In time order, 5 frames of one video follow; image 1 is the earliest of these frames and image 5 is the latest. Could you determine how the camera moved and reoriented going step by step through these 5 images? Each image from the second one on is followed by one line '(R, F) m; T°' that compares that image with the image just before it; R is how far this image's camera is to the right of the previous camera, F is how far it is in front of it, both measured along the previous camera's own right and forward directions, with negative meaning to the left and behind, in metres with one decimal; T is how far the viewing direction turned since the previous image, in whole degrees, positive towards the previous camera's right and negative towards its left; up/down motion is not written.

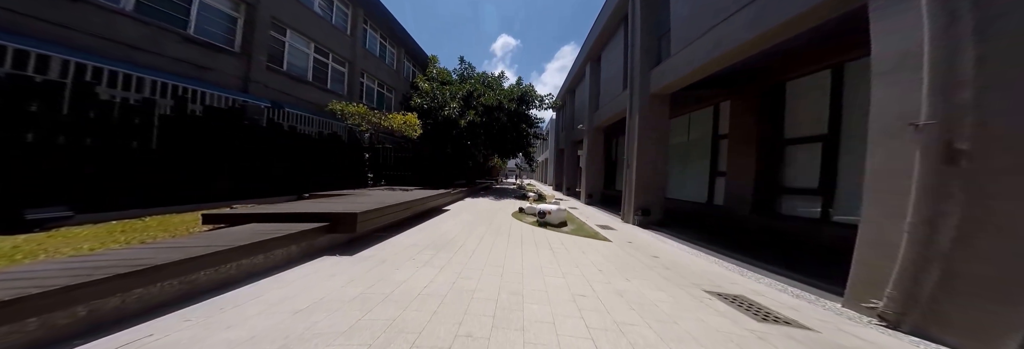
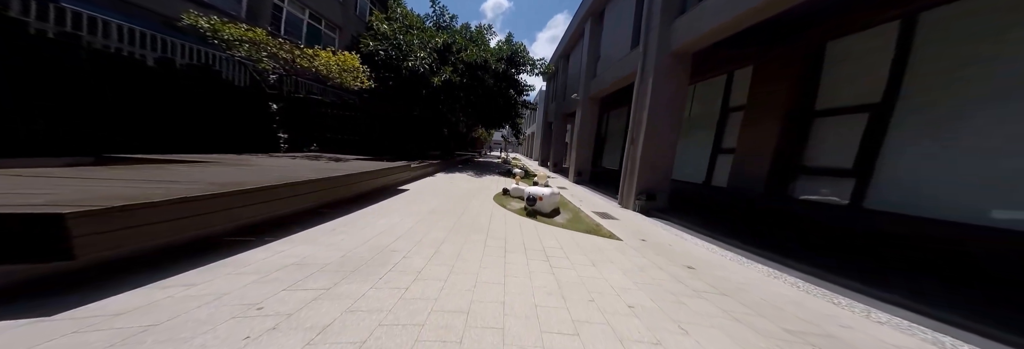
(+0.2, +2.2) m; +4°
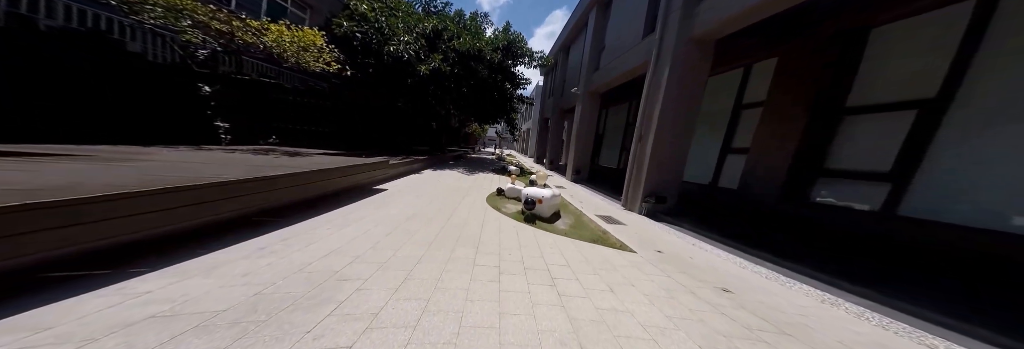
(-0.1, +0.9) m; +2°
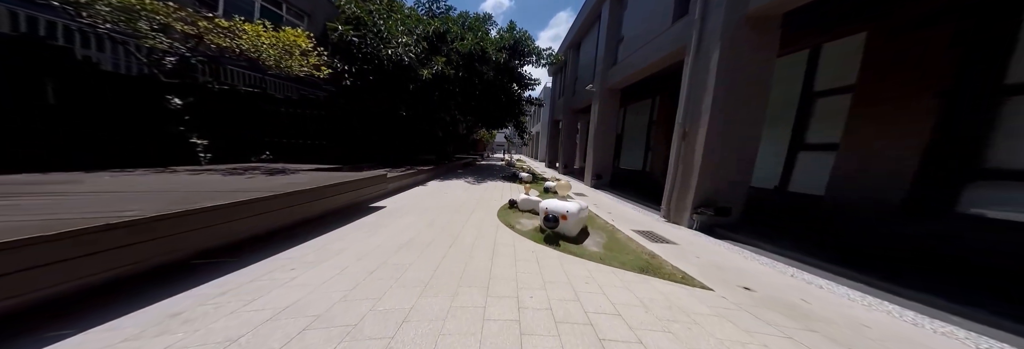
(-0.1, +0.9) m; -3°
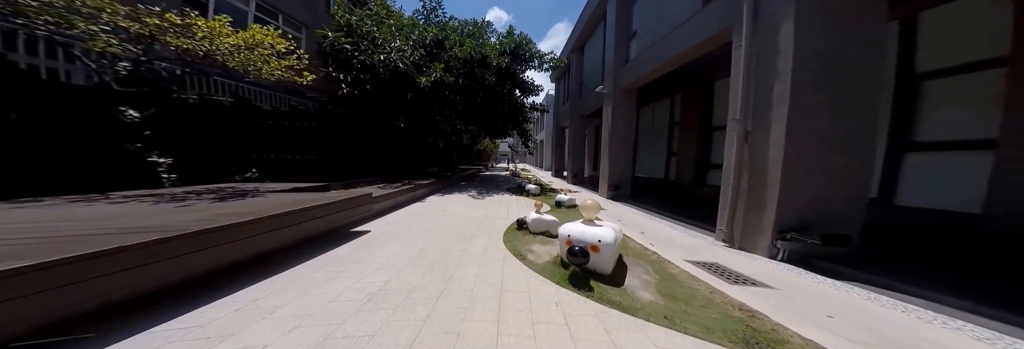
(-0.1, +0.9) m; -1°
